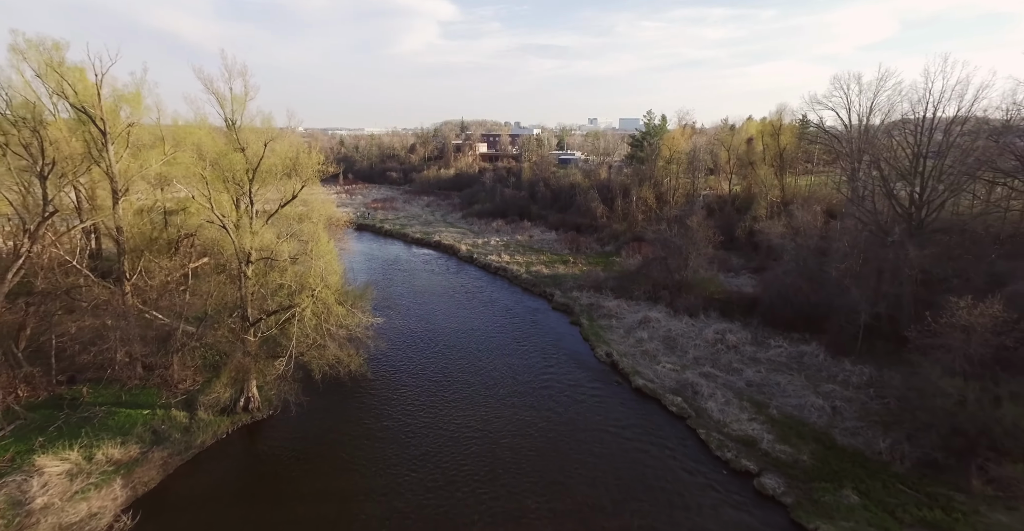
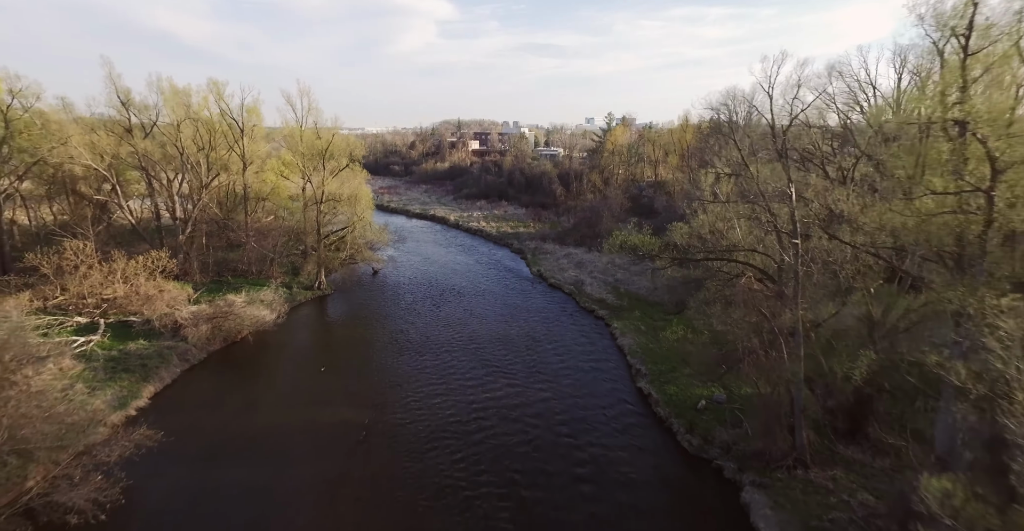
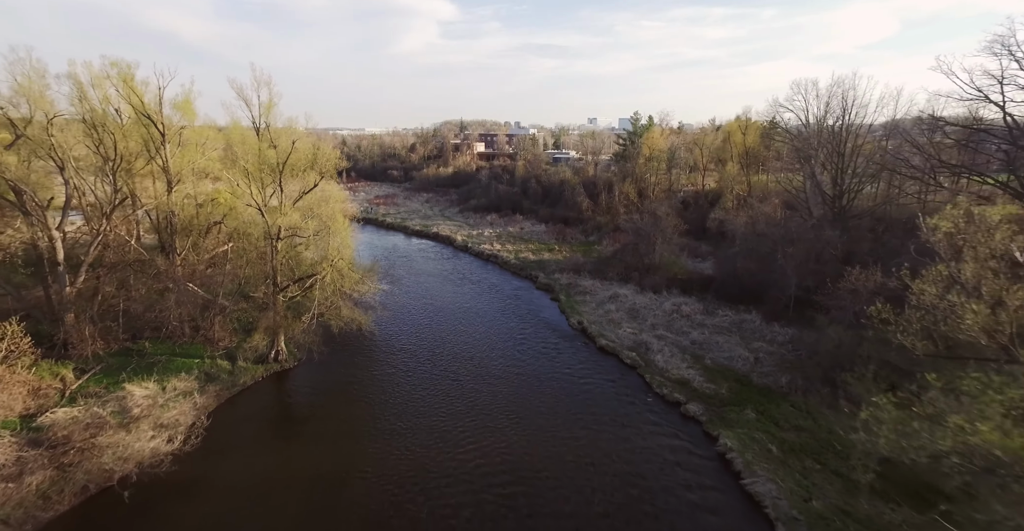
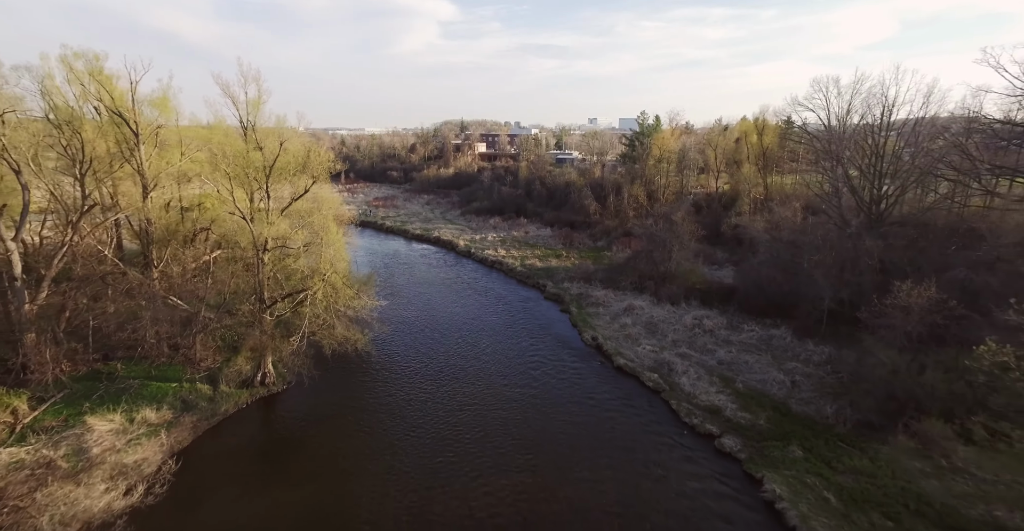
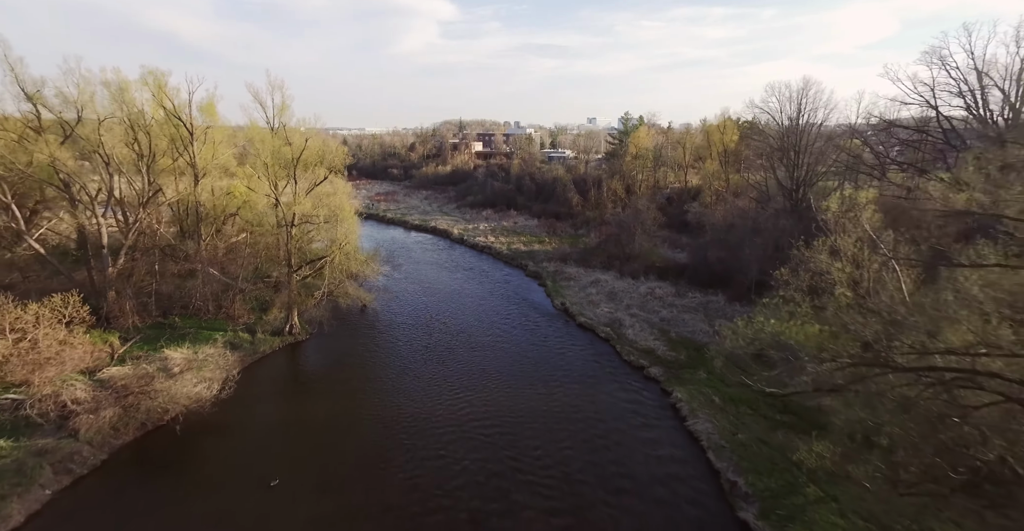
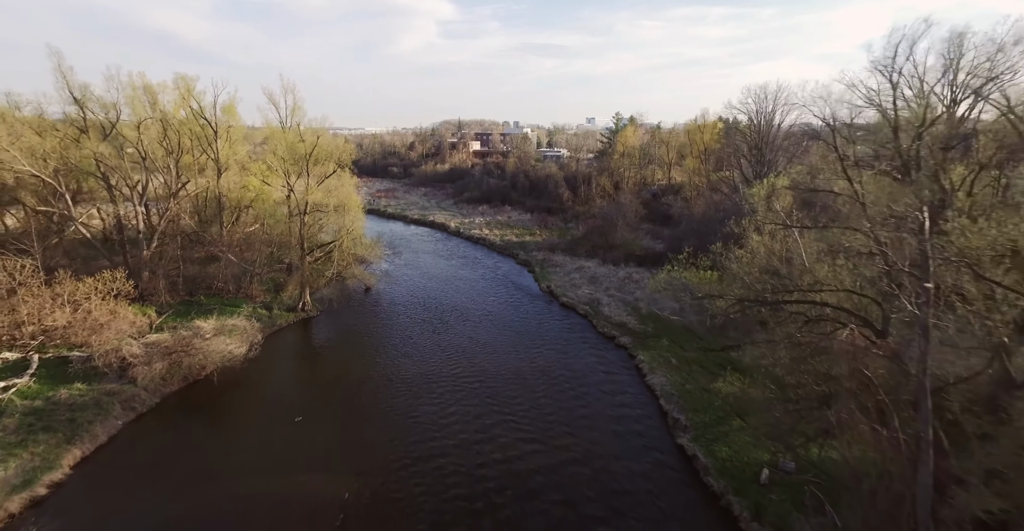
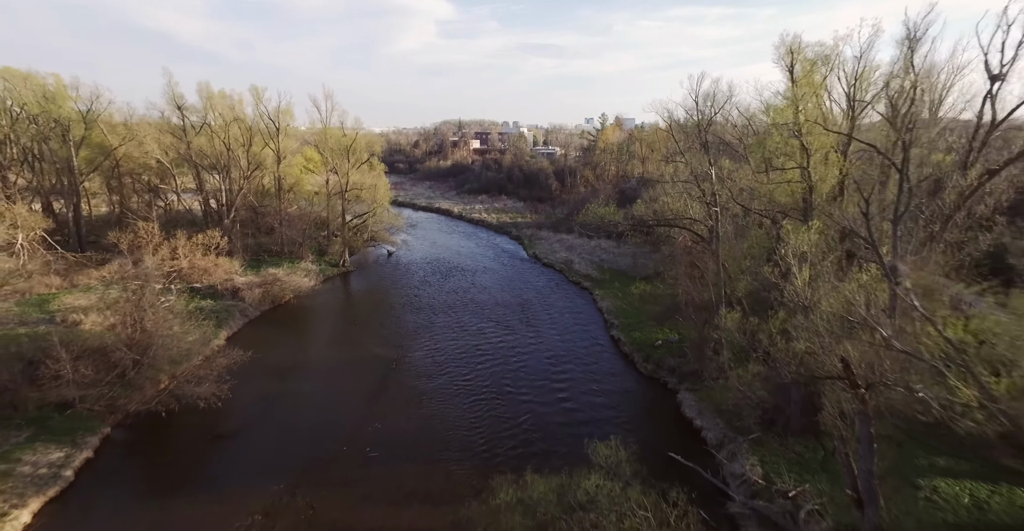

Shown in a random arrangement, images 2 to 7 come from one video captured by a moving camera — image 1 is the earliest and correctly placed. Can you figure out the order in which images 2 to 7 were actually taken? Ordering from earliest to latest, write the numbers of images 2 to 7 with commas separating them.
4, 3, 5, 6, 2, 7
